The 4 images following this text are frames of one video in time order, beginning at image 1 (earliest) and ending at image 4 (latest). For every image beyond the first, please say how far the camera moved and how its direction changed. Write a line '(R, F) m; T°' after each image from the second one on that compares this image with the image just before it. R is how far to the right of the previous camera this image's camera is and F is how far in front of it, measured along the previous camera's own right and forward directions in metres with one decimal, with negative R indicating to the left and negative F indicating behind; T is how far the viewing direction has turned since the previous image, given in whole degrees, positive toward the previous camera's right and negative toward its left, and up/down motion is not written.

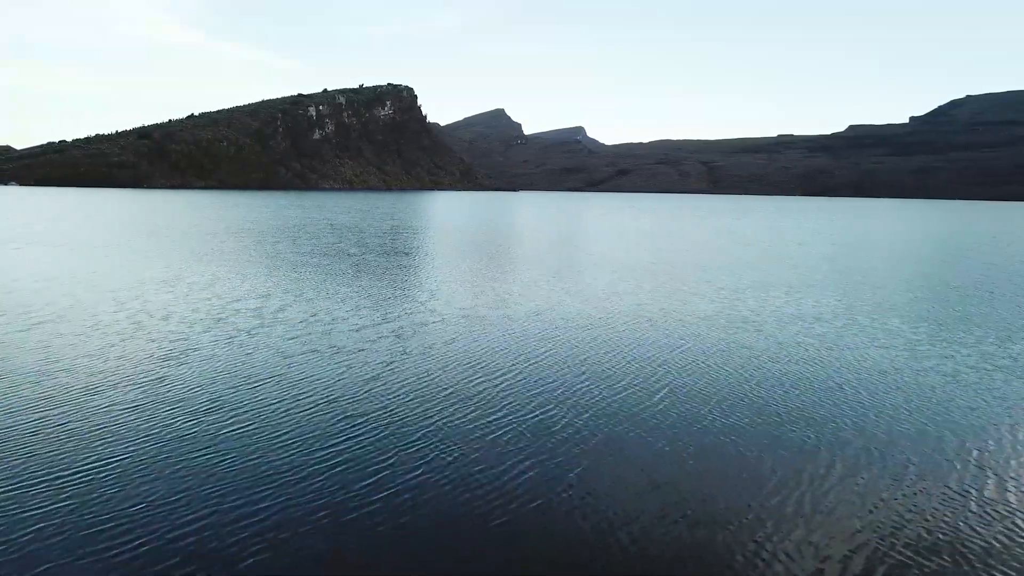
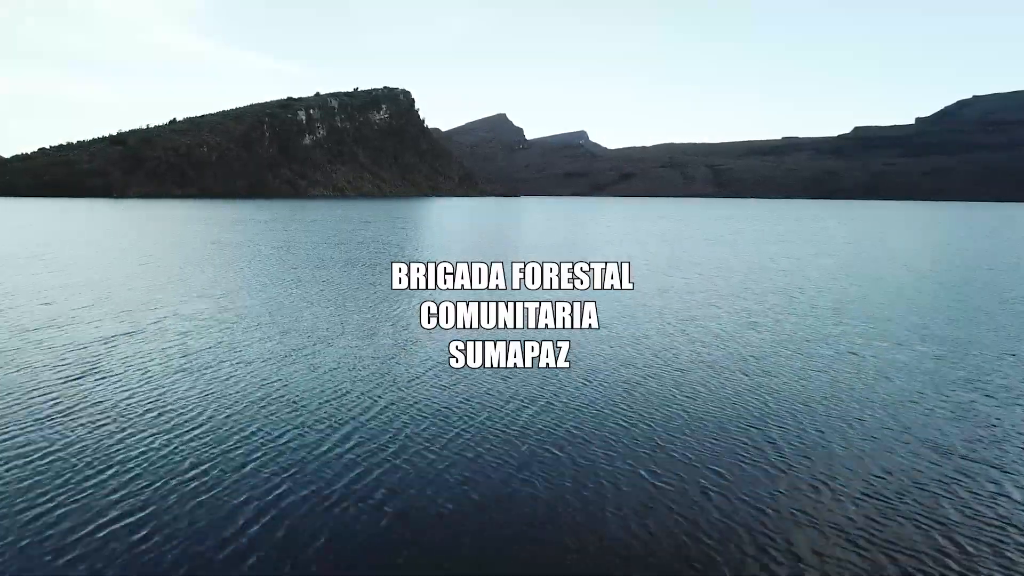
(+0.7, +11.1) m; 0°
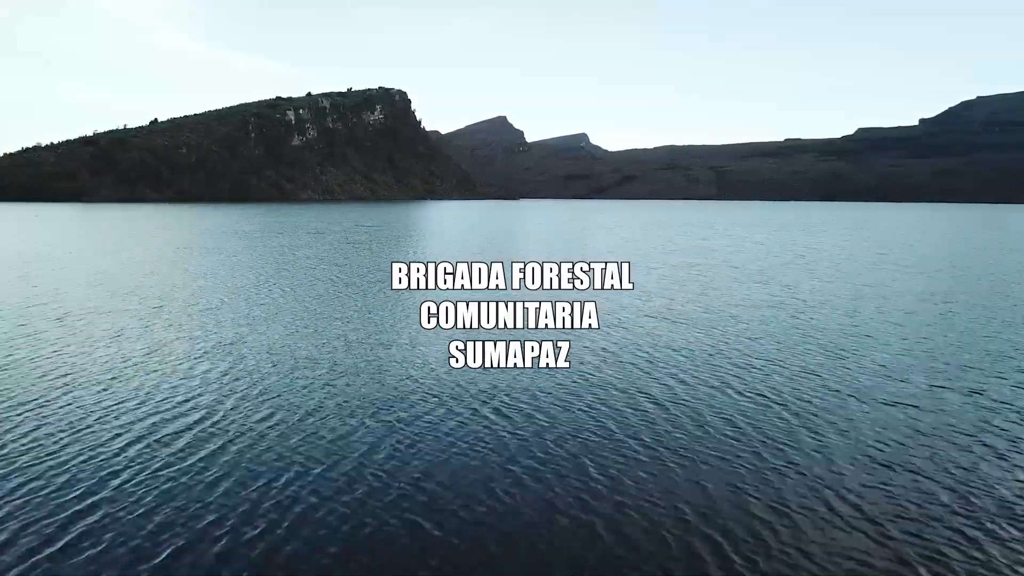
(+0.8, +9.7) m; 0°
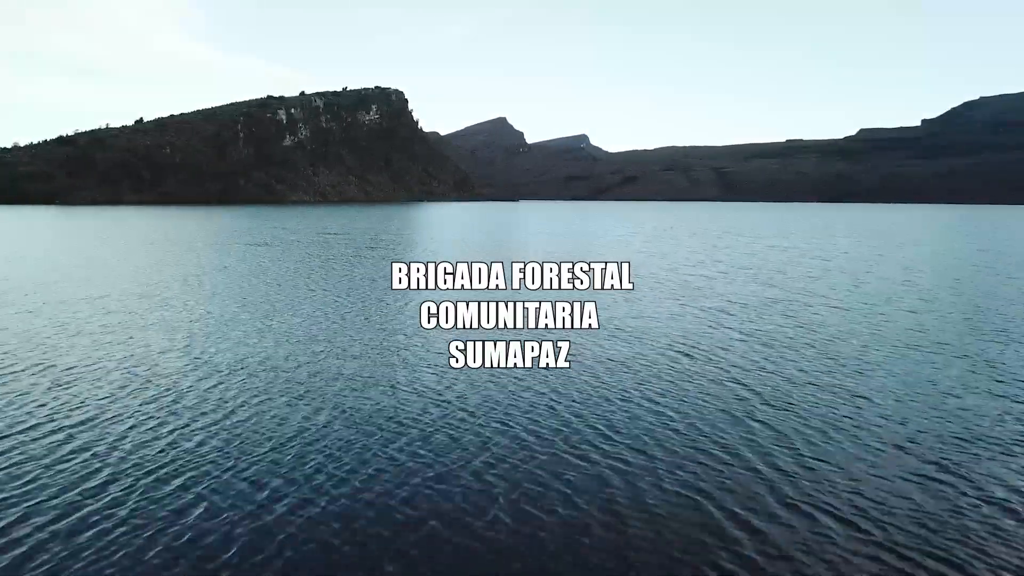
(+0.6, +6.8) m; 0°
